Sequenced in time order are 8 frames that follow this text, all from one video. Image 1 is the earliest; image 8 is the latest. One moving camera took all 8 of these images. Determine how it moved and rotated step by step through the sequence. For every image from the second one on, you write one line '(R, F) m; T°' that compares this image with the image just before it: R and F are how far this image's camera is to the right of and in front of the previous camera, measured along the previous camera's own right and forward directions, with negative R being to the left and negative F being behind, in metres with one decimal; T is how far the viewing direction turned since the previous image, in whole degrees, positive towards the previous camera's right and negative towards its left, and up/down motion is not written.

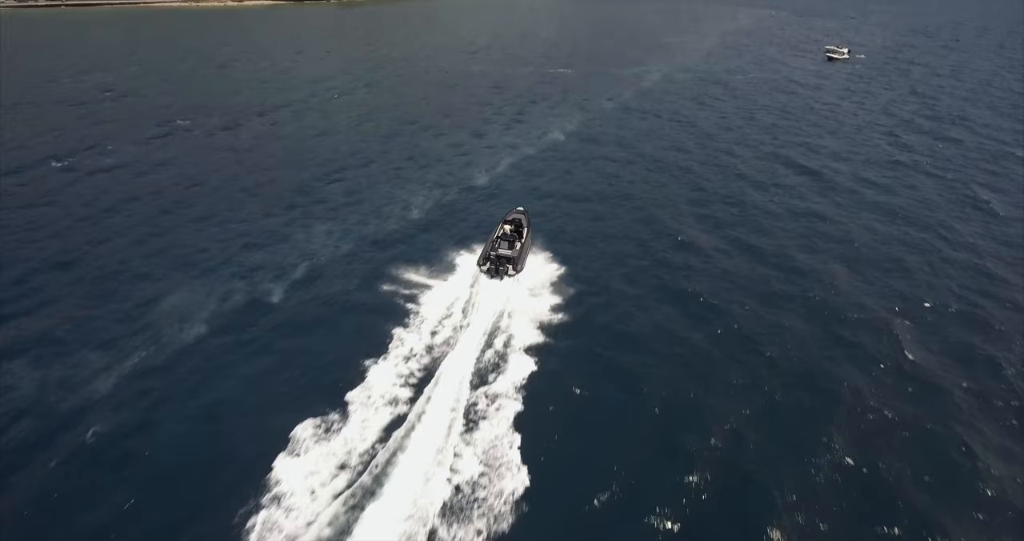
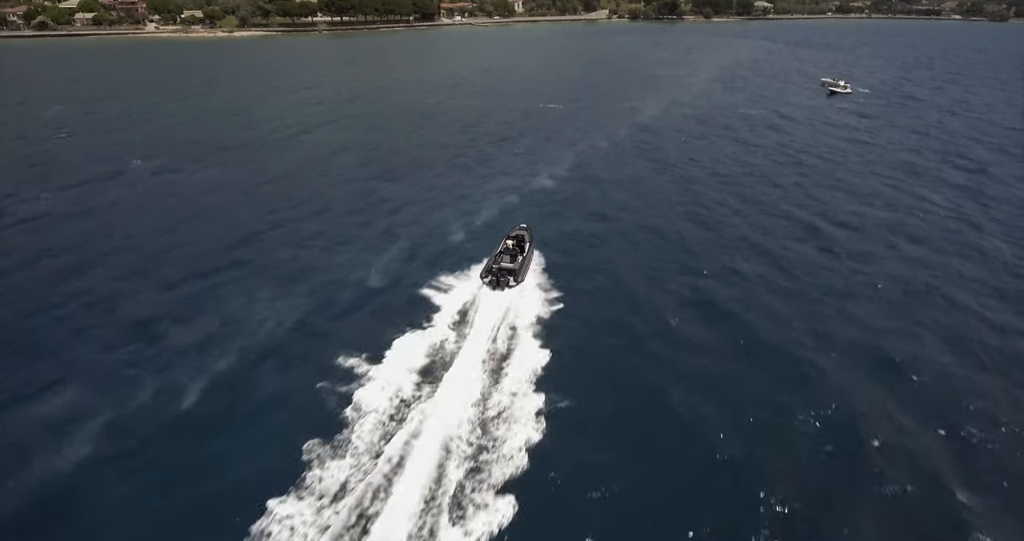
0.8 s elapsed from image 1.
(+1.7, +5.5) m; 0°
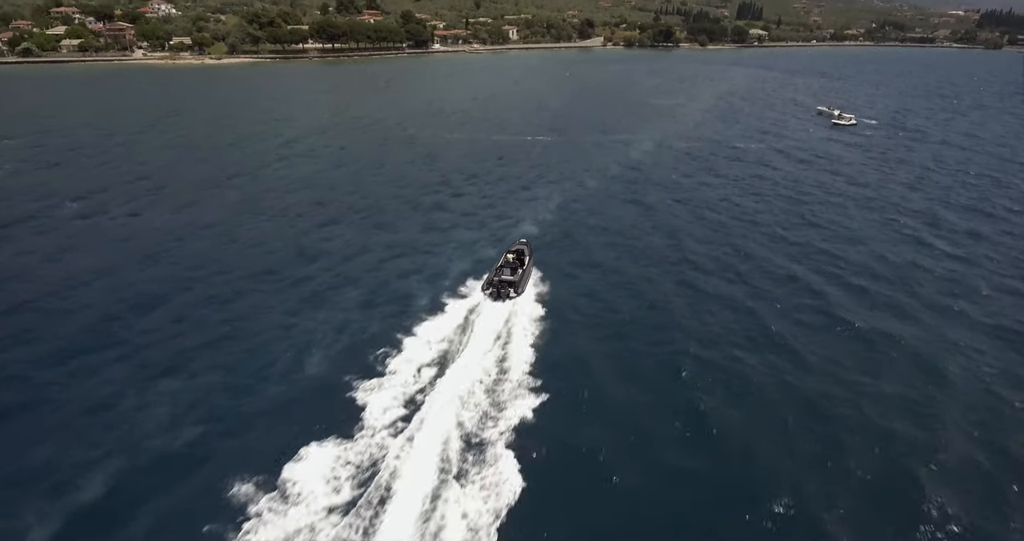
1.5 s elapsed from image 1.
(+1.9, +6.2) m; 0°
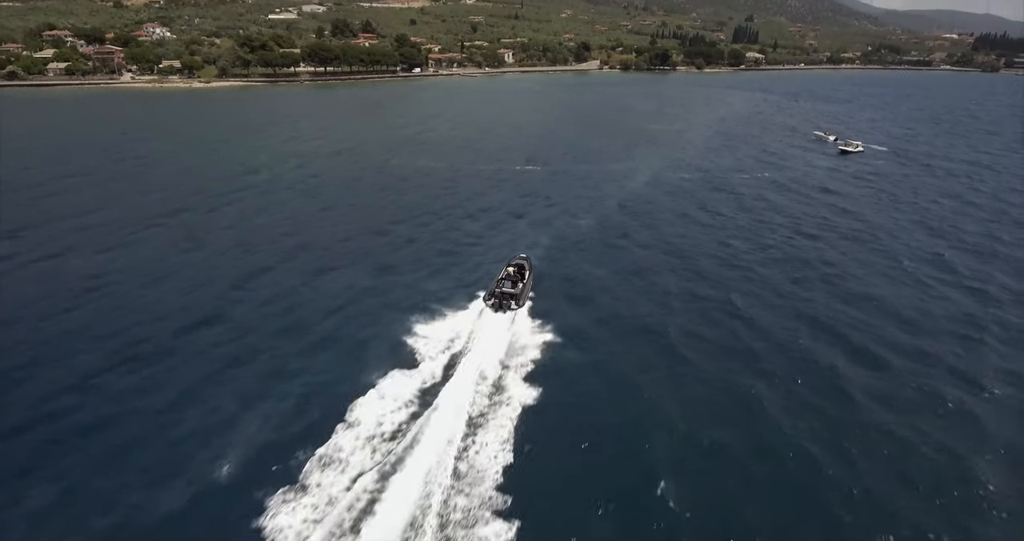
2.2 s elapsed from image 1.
(+1.3, +6.3) m; 0°
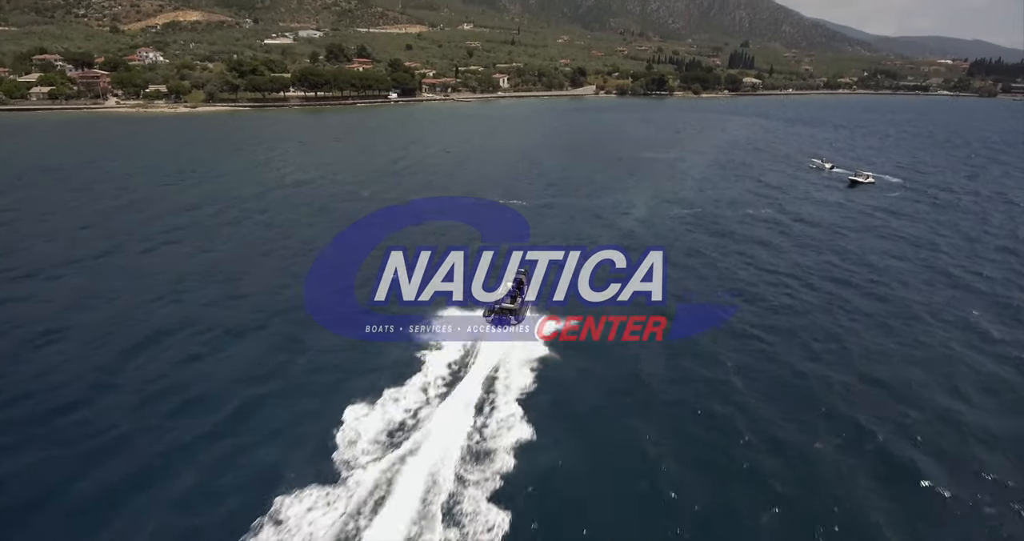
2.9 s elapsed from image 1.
(+1.7, +7.2) m; 0°
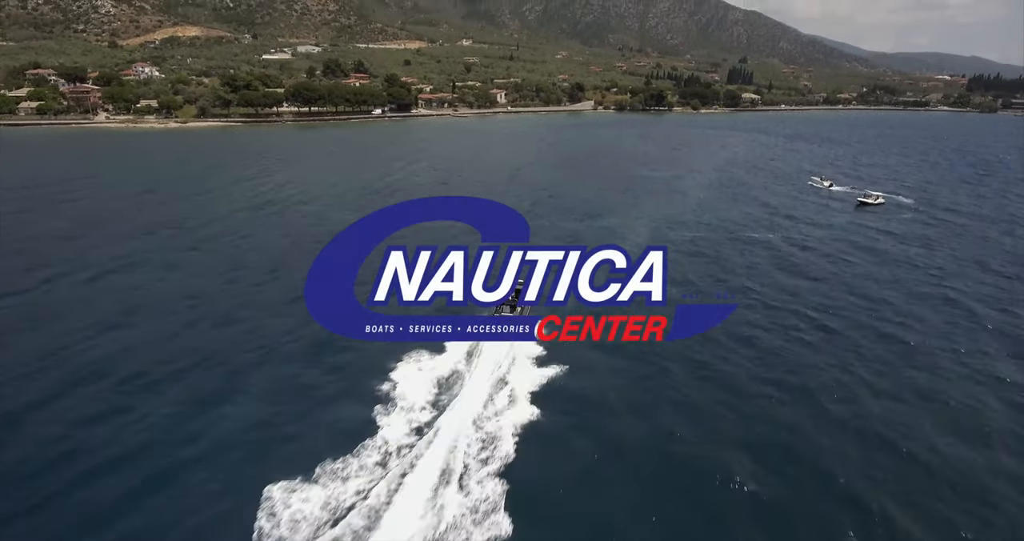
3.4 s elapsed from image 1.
(+1.1, +5.0) m; 0°
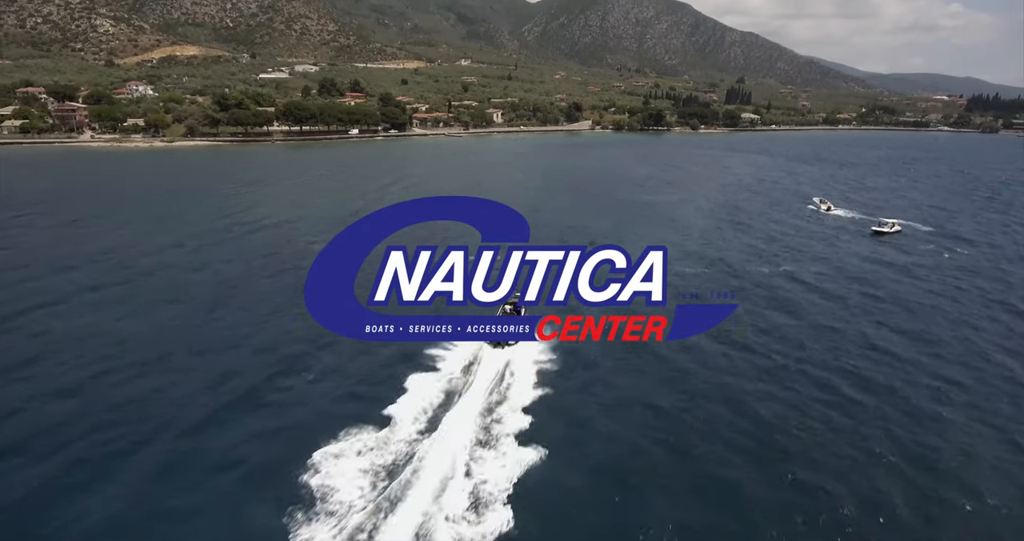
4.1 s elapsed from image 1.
(+1.3, +6.7) m; 0°
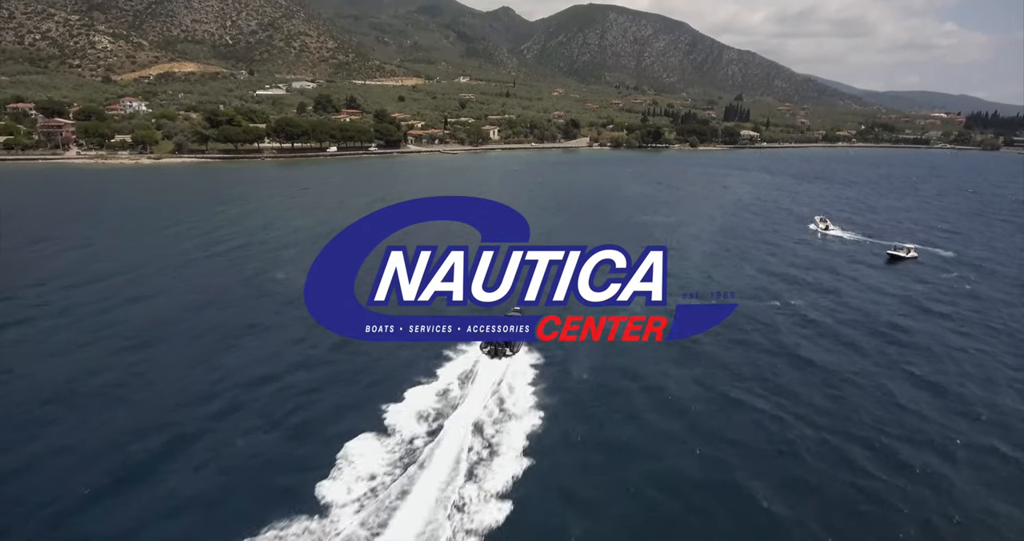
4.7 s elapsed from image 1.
(+1.2, +5.9) m; 0°
